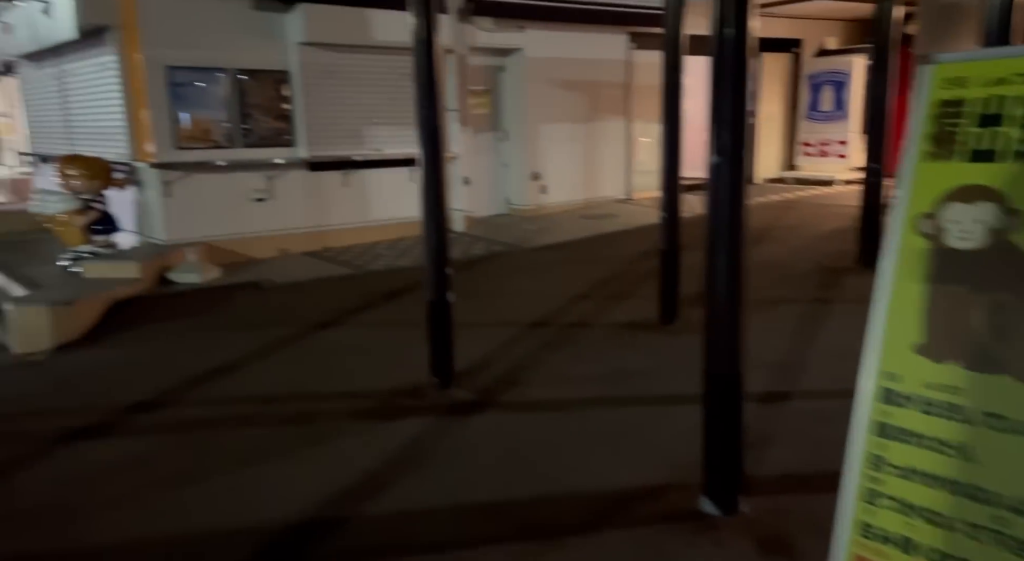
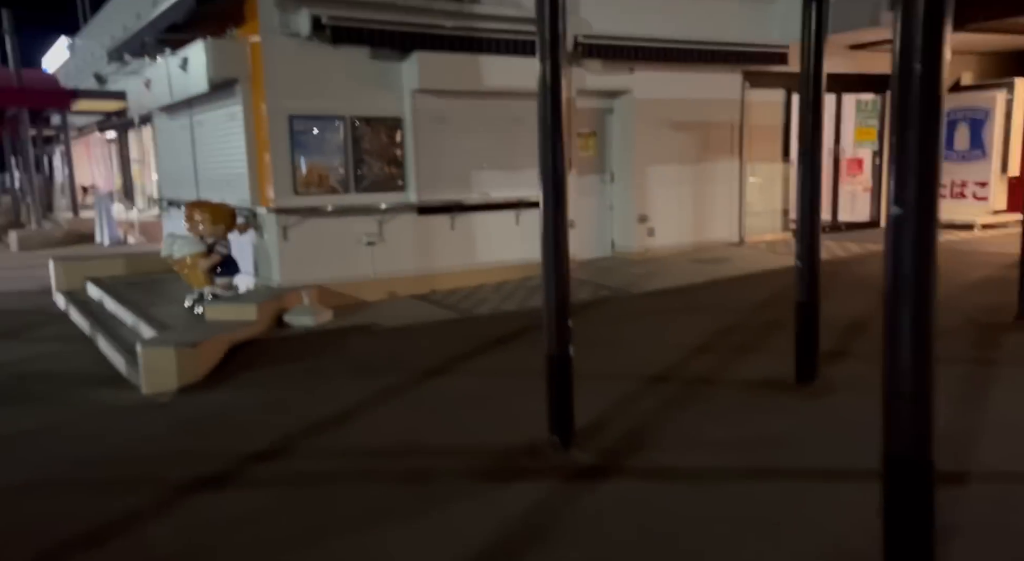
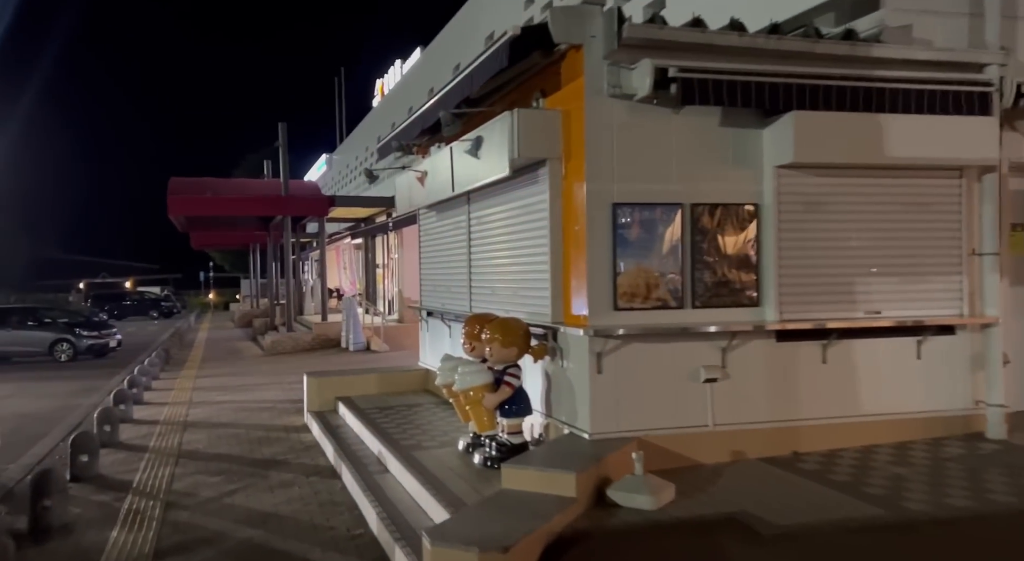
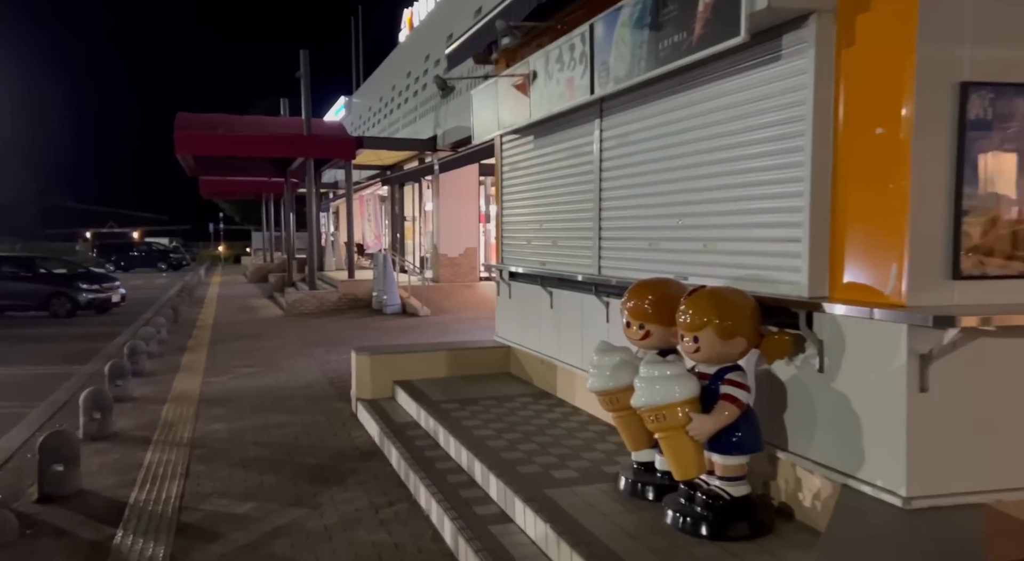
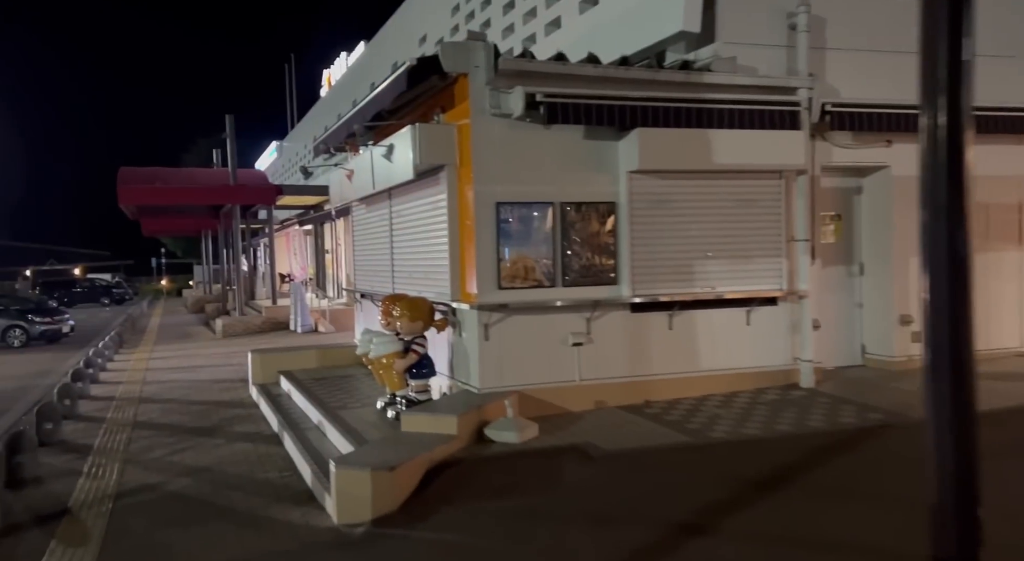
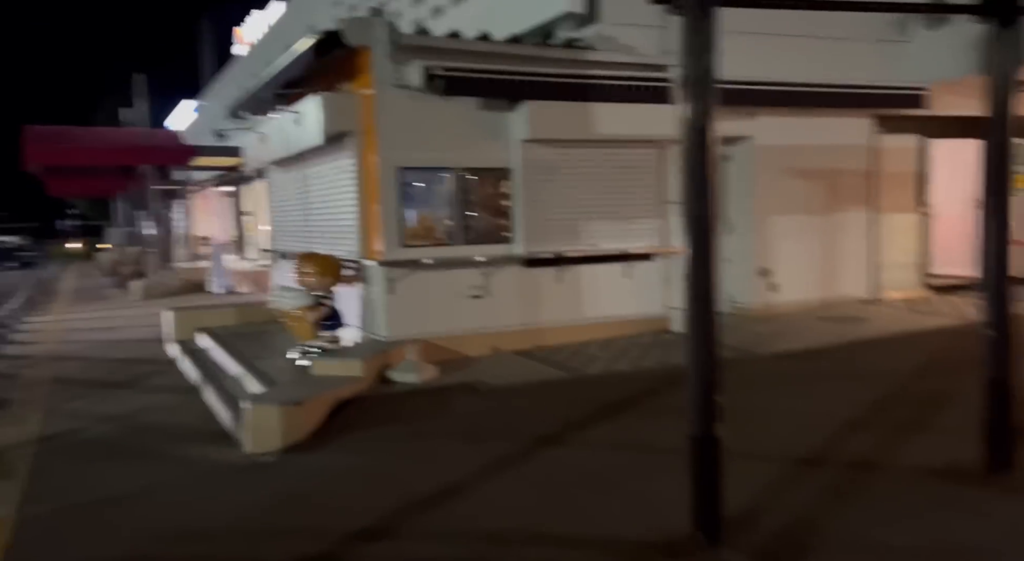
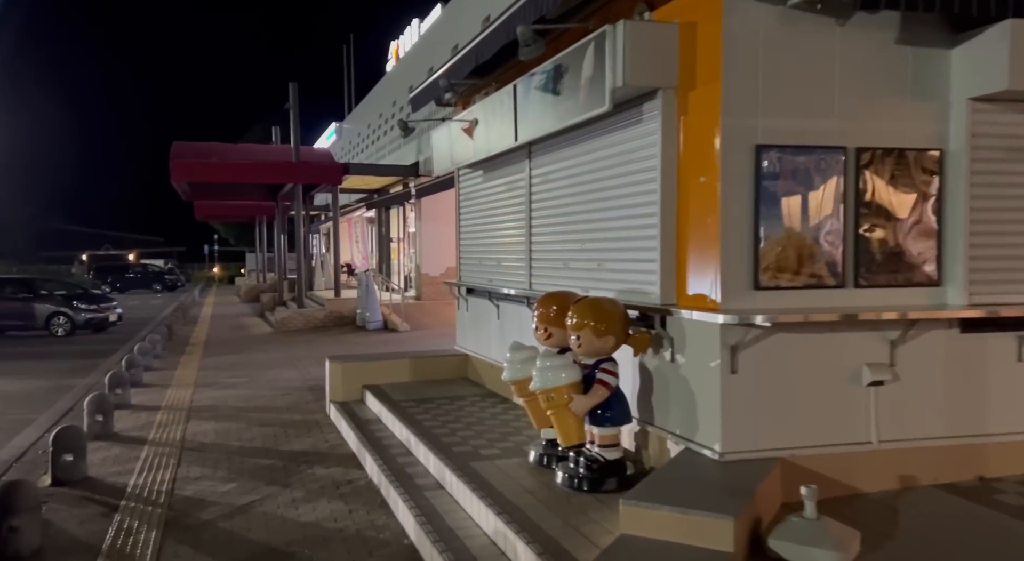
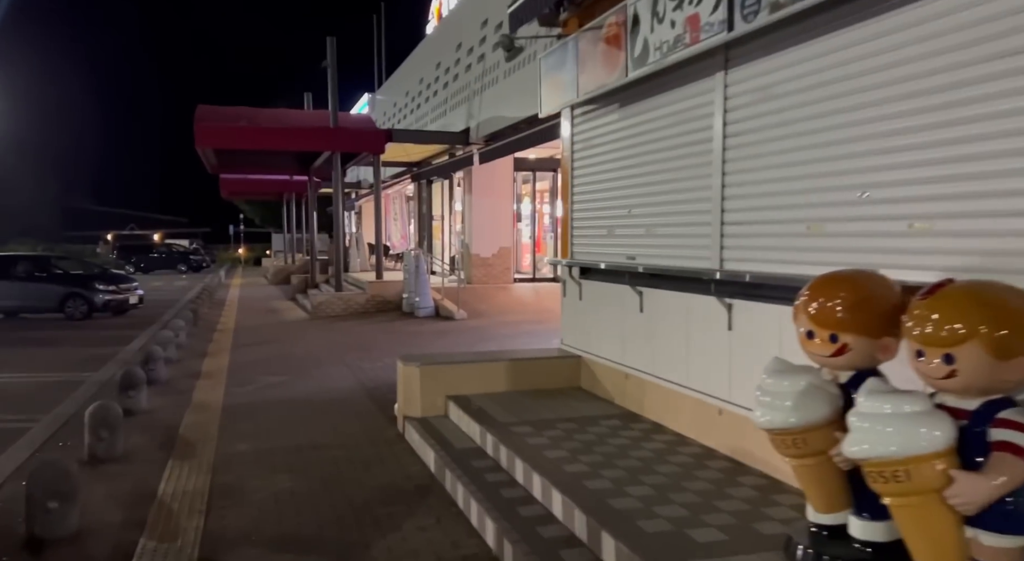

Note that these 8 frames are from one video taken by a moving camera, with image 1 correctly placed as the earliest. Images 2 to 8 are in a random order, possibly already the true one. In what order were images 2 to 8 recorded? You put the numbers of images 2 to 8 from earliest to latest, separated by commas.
2, 6, 5, 3, 7, 4, 8
